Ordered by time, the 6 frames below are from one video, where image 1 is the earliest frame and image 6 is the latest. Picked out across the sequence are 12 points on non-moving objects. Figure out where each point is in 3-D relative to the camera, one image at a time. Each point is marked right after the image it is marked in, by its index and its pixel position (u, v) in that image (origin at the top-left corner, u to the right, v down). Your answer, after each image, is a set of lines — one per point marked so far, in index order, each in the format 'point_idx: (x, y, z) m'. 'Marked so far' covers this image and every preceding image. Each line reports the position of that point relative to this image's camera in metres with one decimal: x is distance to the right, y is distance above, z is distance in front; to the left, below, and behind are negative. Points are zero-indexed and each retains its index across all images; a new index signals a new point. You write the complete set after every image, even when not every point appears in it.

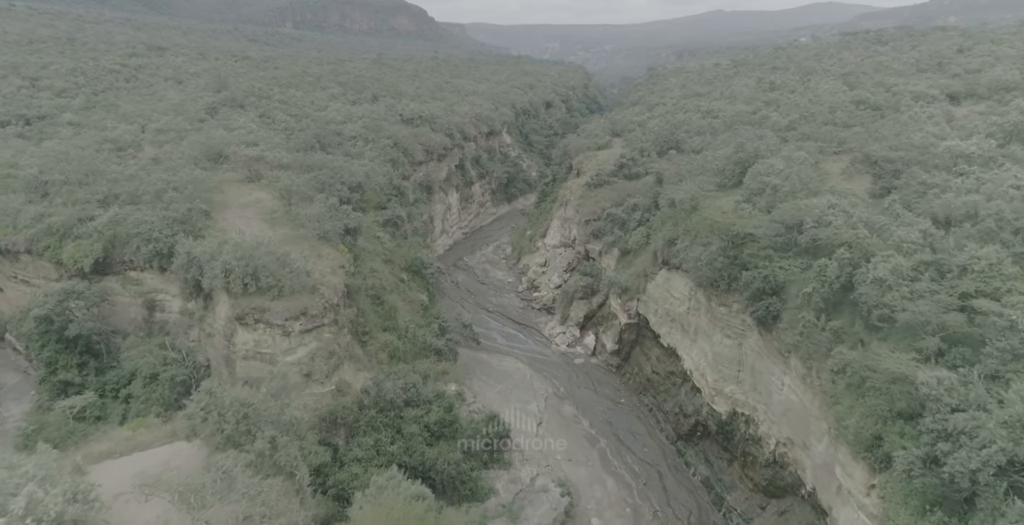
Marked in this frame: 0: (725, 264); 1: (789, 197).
0: (+7.2, -0.1, +18.9) m
1: (+9.5, +2.2, +19.3) m
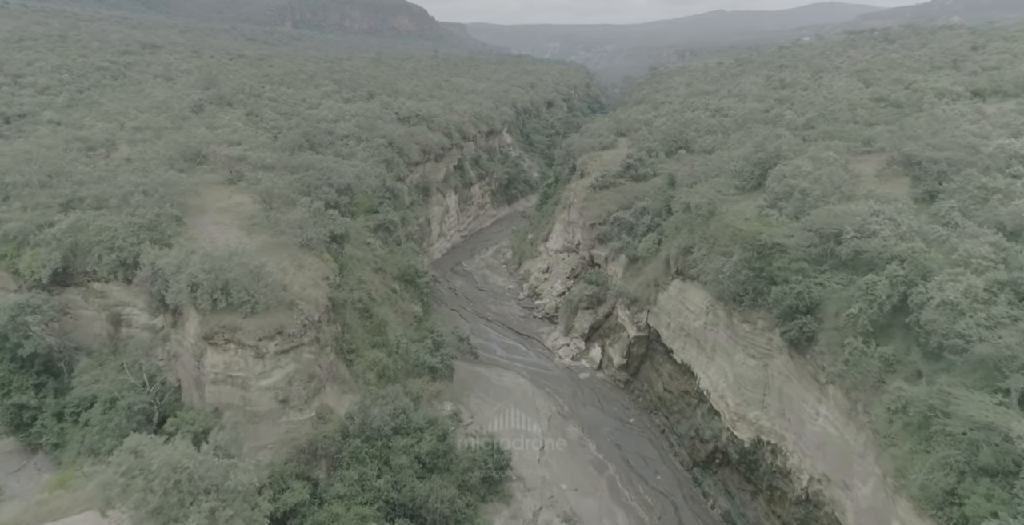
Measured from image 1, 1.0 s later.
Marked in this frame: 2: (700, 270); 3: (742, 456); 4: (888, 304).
0: (+7.2, -0.4, +17.0) m
1: (+9.5, +1.8, +17.4) m
2: (+6.5, -0.3, +19.6) m
3: (+7.5, -6.3, +18.4) m
4: (+8.4, -0.9, +12.7) m
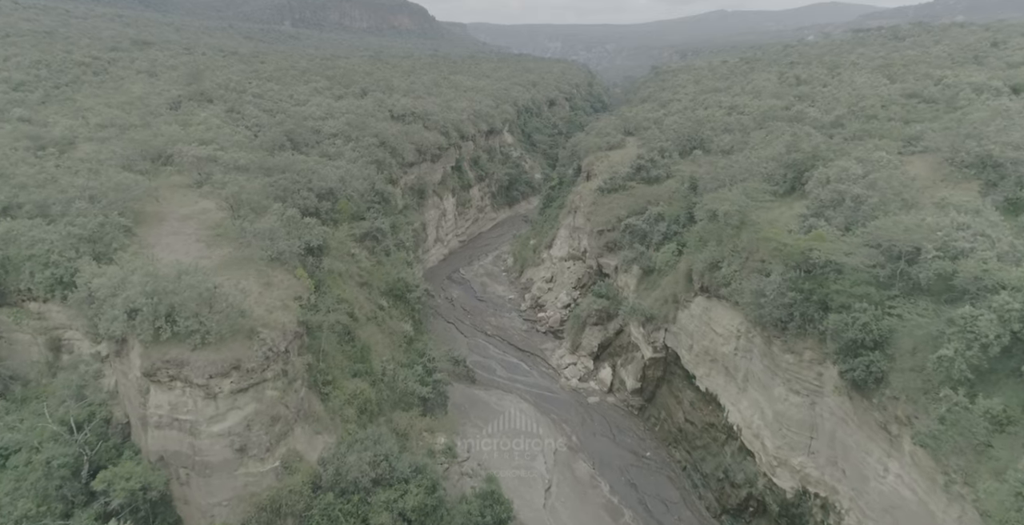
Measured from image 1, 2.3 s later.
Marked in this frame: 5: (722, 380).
0: (+7.2, -1.0, +14.3) m
1: (+9.6, +1.3, +14.7) m
2: (+6.6, -0.8, +16.9) m
3: (+7.6, -6.8, +15.7) m
4: (+8.5, -1.5, +10.0) m
5: (+7.0, -3.9, +18.8) m
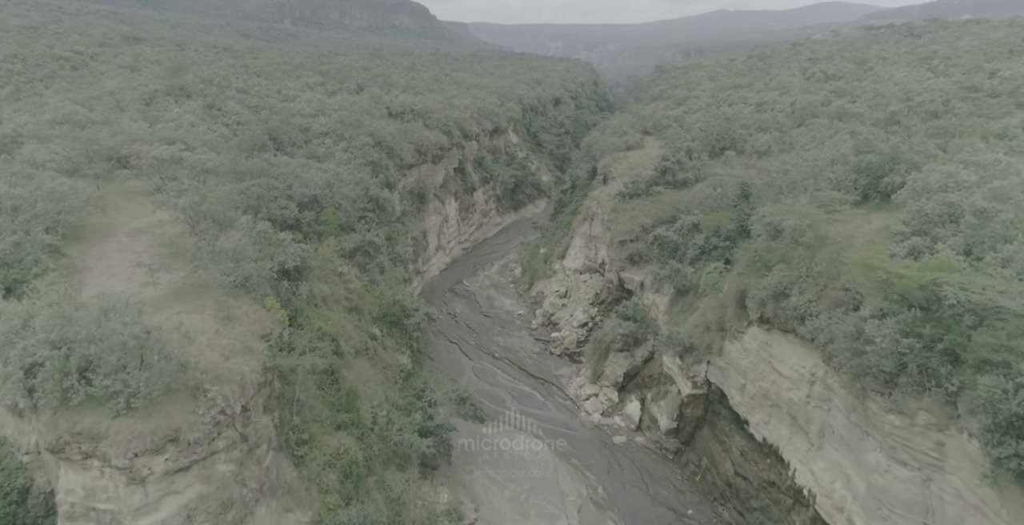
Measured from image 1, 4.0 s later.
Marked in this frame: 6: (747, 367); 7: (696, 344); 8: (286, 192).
0: (+7.8, -1.7, +10.8) m
1: (+10.1, +0.6, +11.2) m
2: (+7.1, -1.5, +13.5) m
3: (+8.1, -7.5, +12.3) m
4: (+9.0, -2.2, +6.5) m
5: (+7.5, -4.6, +15.4) m
6: (+7.0, -3.1, +16.8) m
7: (+6.3, -2.8, +19.3) m
8: (-7.8, +2.5, +19.6) m
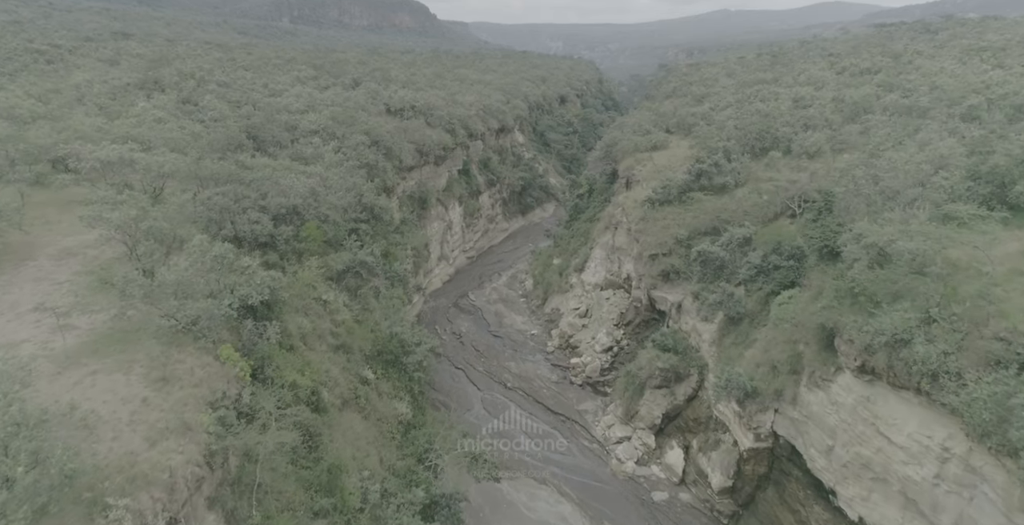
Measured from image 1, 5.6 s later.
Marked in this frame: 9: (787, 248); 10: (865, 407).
0: (+8.4, -2.4, +7.3) m
1: (+10.7, -0.1, +7.7) m
2: (+7.8, -2.2, +10.0) m
3: (+8.7, -8.3, +8.8) m
4: (+9.6, -2.9, +3.0) m
5: (+8.2, -5.4, +11.9) m
6: (+7.7, -3.8, +13.3) m
7: (+7.0, -3.5, +15.7) m
8: (-7.2, +1.7, +16.0) m
9: (+8.7, +0.5, +17.9) m
10: (+7.8, -3.2, +12.5) m
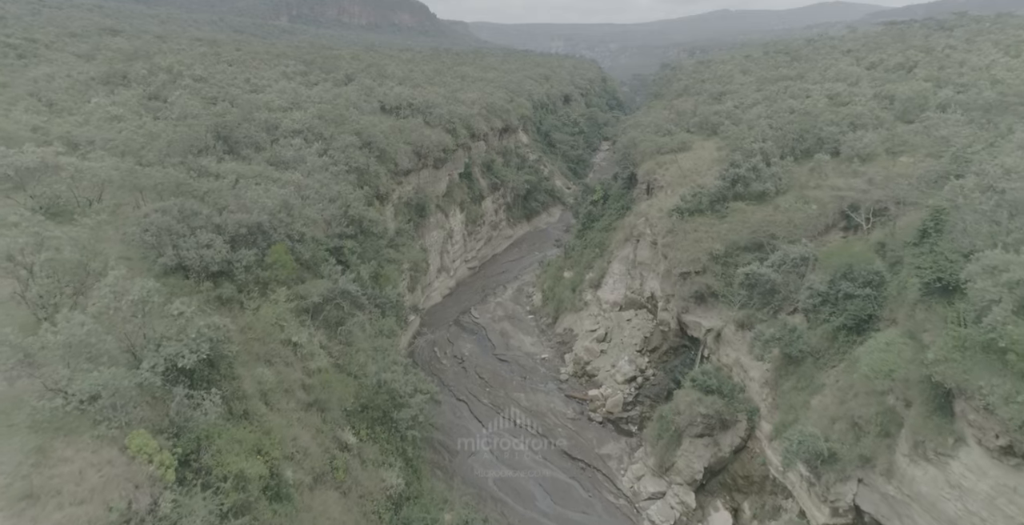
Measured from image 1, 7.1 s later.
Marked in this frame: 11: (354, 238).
0: (+8.8, -3.1, +4.1) m
1: (+11.1, -0.8, +4.5) m
2: (+8.2, -3.0, +6.8) m
3: (+9.1, -9.0, +5.6) m
4: (+10.0, -3.6, -0.2) m
5: (+8.5, -6.1, +8.7) m
6: (+8.1, -4.5, +10.1) m
7: (+7.3, -4.2, +12.6) m
8: (-6.8, +1.0, +12.9) m
9: (+9.1, -0.3, +14.8) m
10: (+8.2, -3.9, +9.3) m
11: (-5.0, +0.8, +18.0) m
